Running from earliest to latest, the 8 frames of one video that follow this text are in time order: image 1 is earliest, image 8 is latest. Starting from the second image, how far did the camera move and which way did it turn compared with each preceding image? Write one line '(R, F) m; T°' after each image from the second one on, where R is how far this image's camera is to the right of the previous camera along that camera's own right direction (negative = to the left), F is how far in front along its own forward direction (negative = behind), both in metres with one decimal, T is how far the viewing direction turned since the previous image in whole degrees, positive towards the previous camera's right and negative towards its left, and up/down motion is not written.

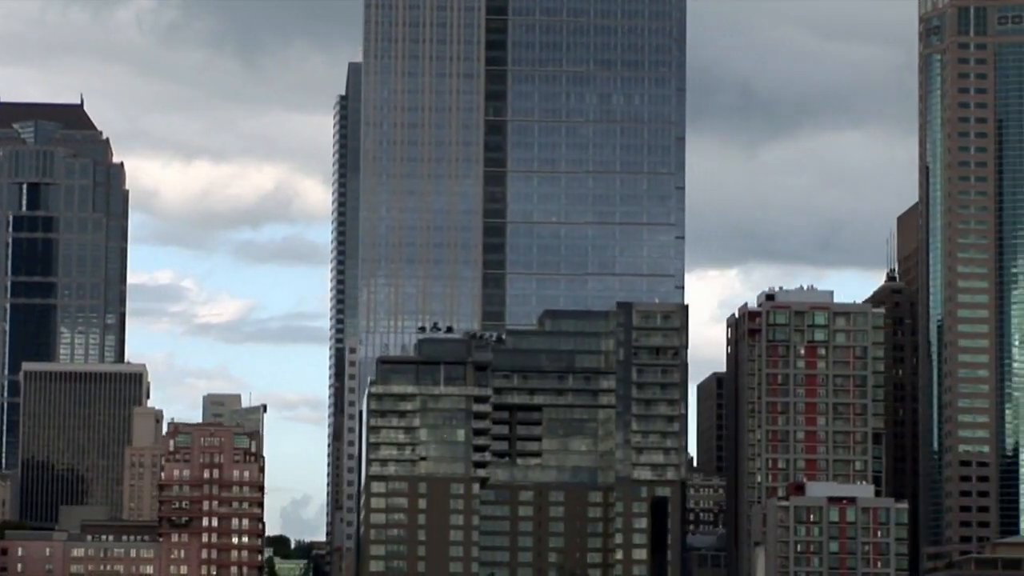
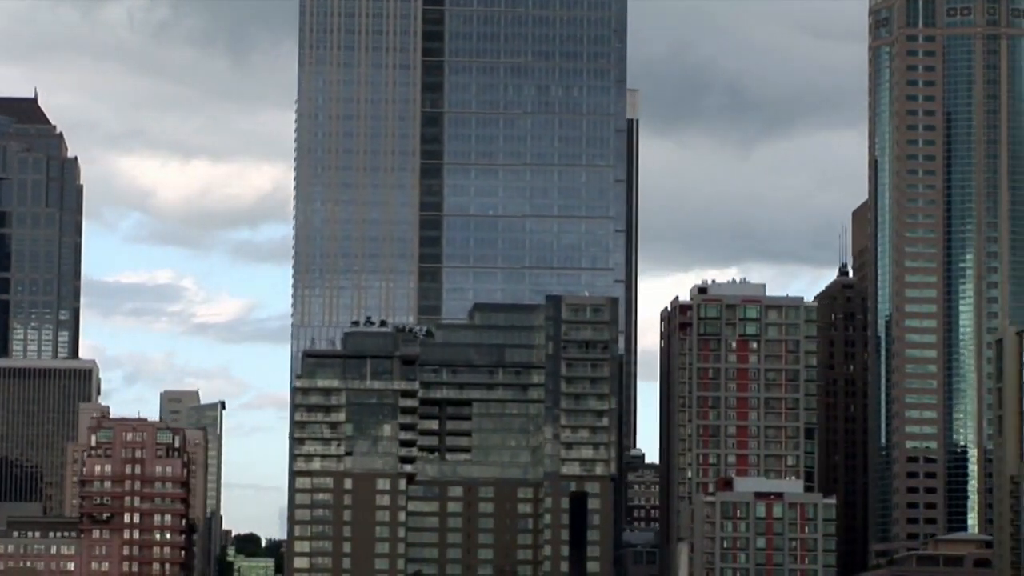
(+6.5, +4.7) m; 0°
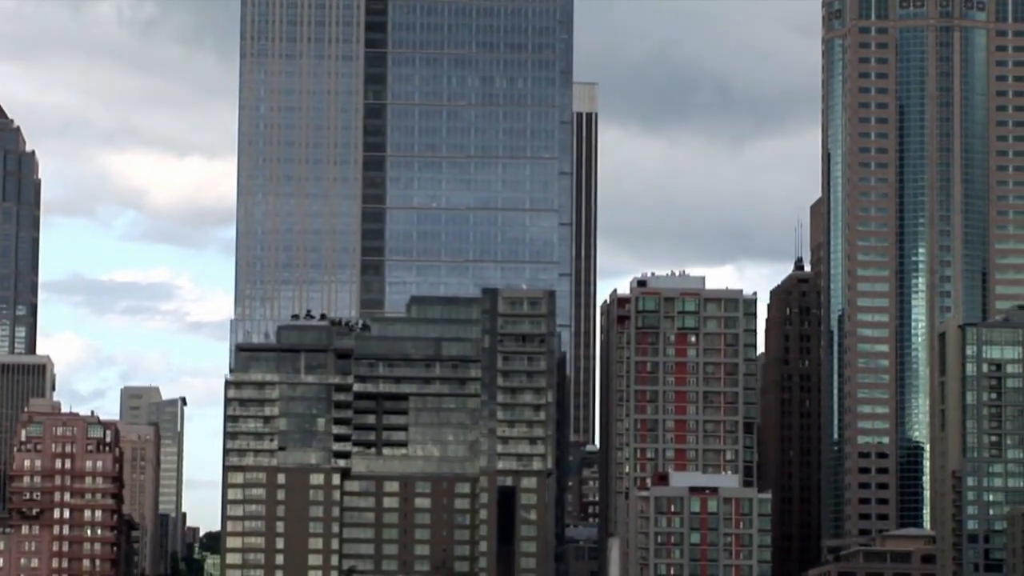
(+5.3, +4.0) m; 0°
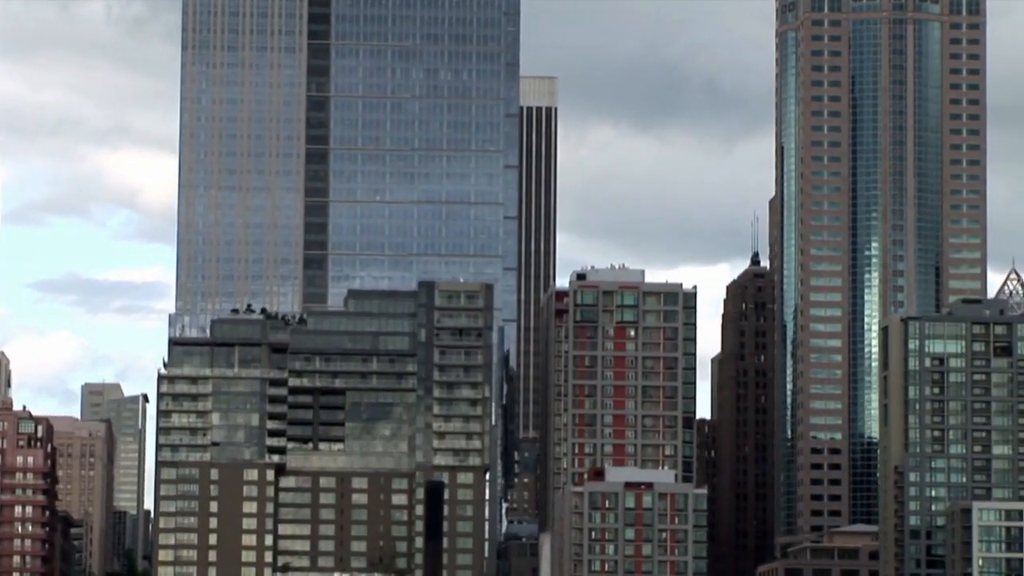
(+5.2, +3.8) m; 0°
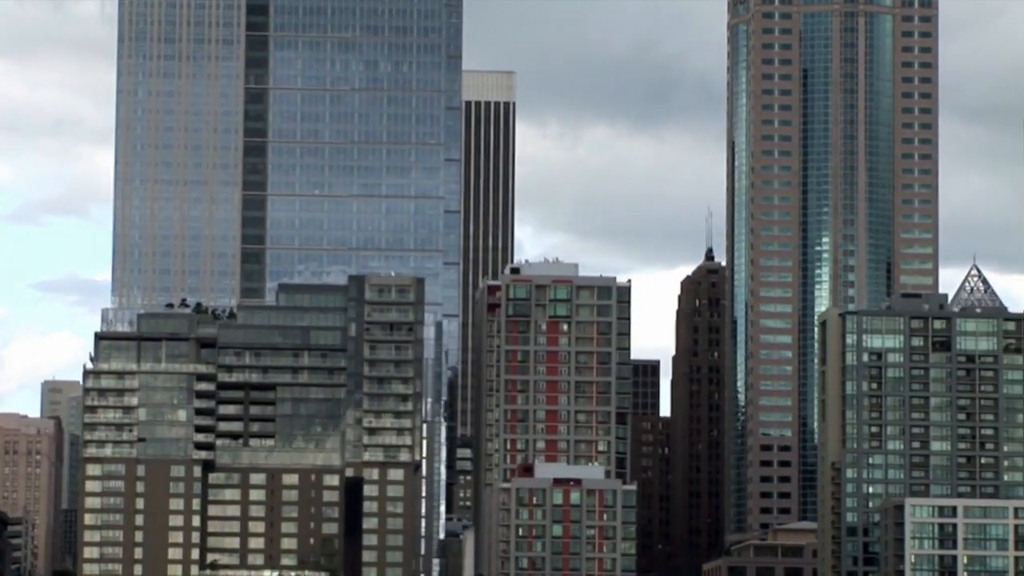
(+6.1, +4.6) m; 0°
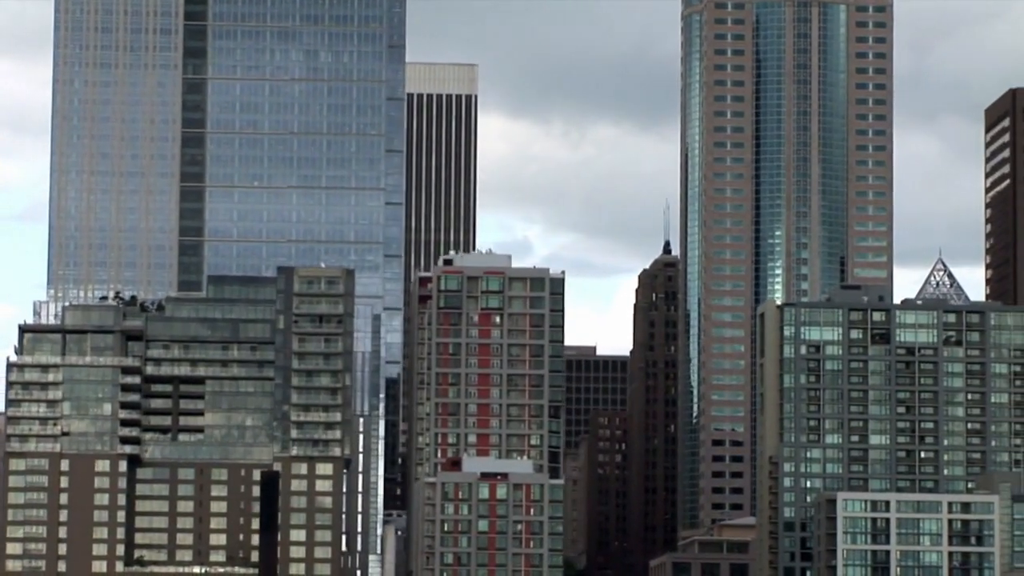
(+6.8, +5.3) m; 0°
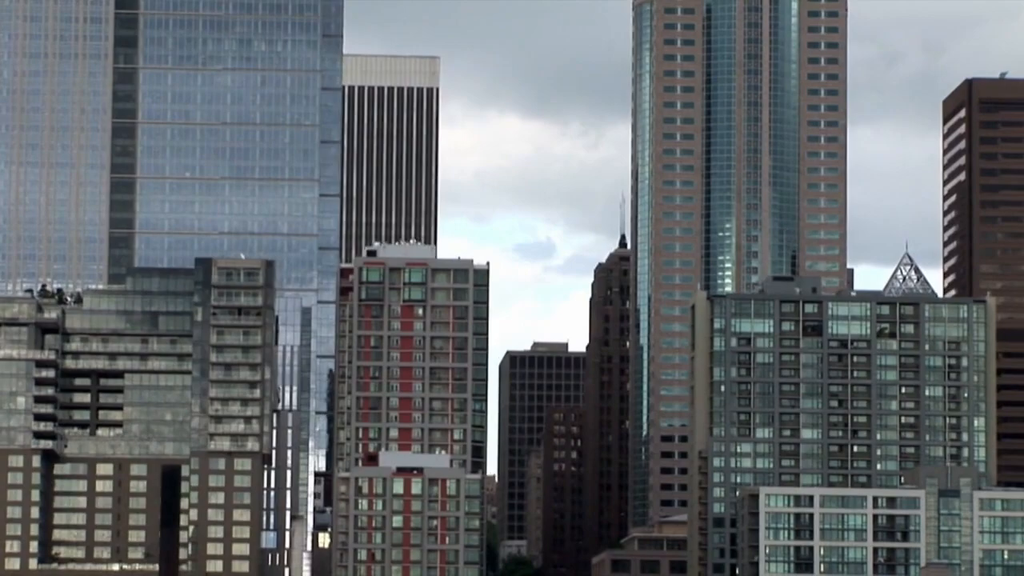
(+8.5, +6.7) m; 0°
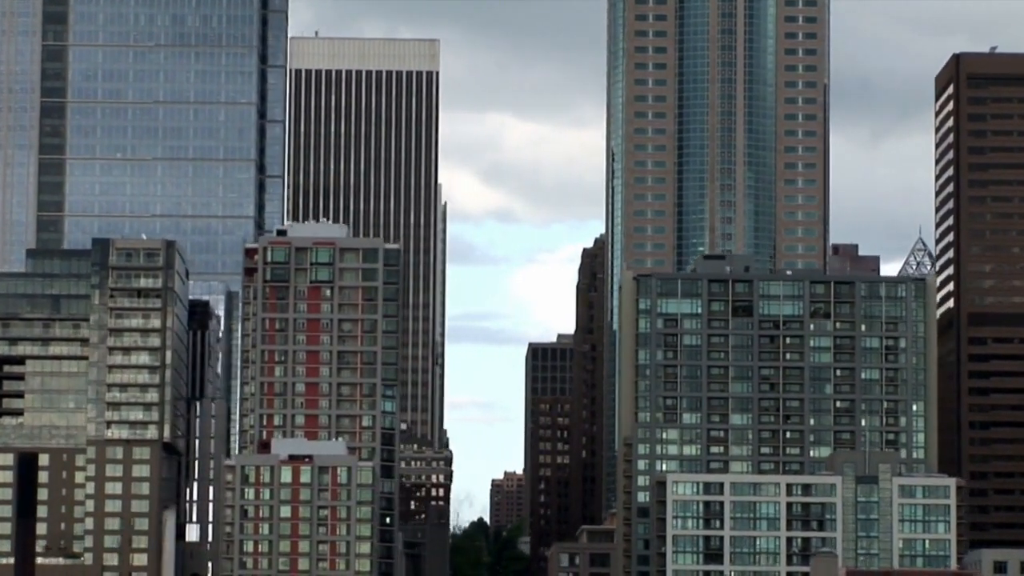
(+18.2, +15.0) m; -2°
